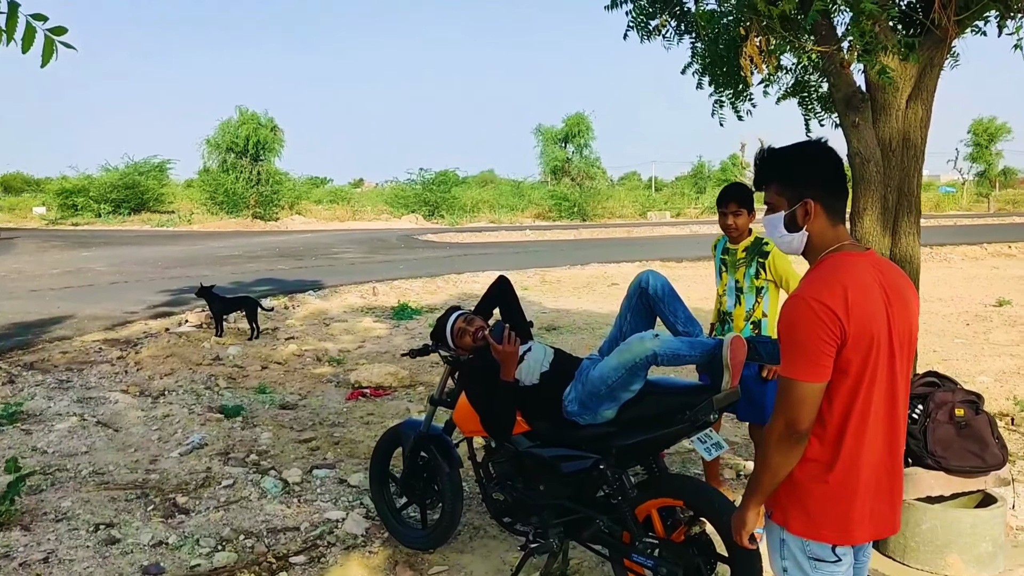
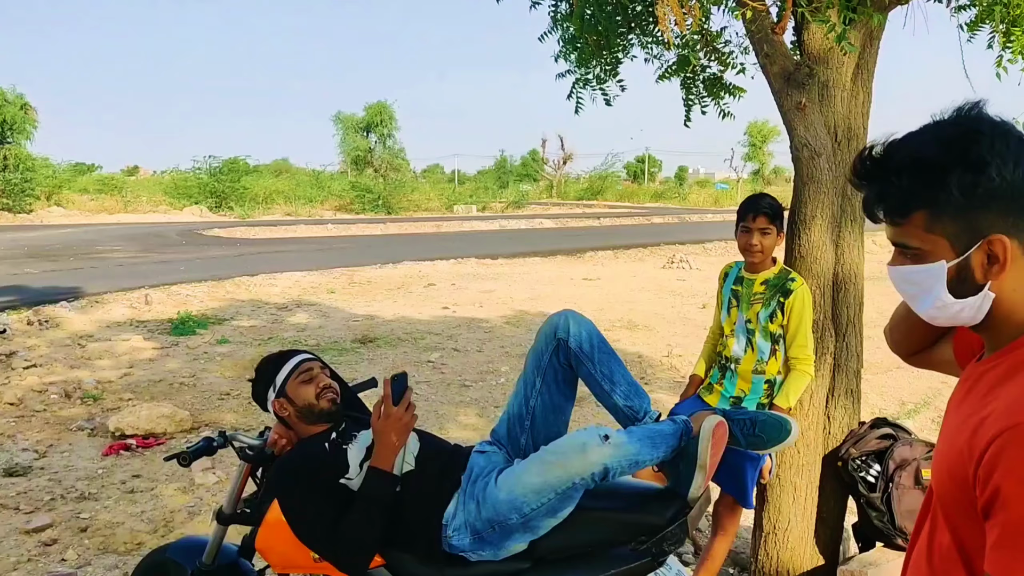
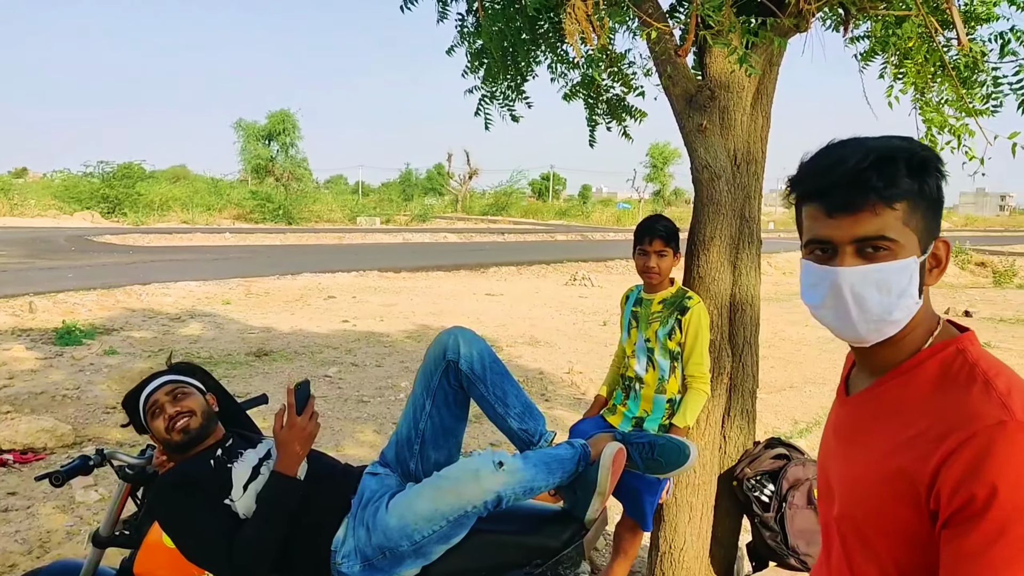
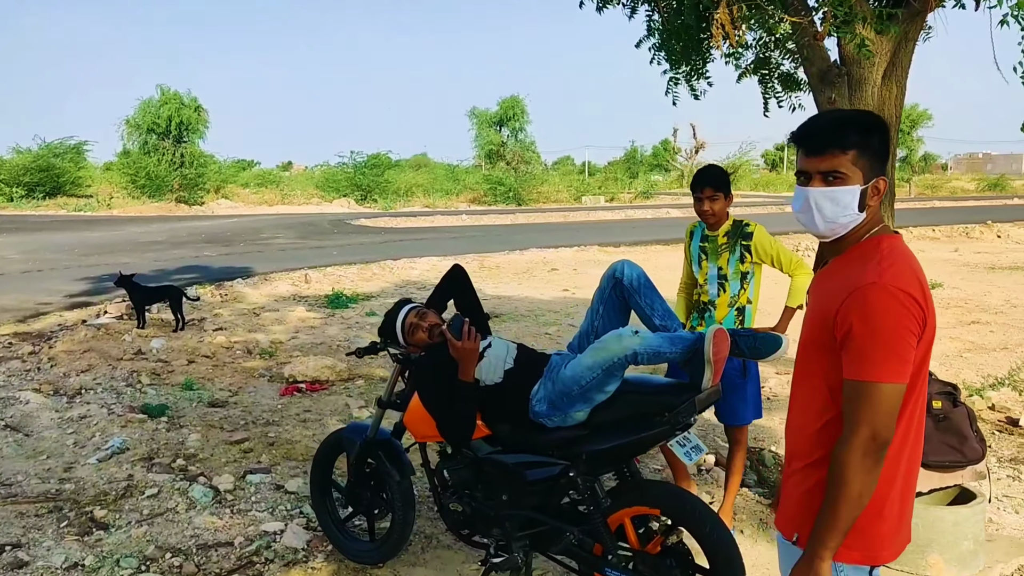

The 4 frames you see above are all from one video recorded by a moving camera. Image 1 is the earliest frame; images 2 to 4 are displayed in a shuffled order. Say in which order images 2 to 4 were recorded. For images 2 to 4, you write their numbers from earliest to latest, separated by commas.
4, 2, 3
